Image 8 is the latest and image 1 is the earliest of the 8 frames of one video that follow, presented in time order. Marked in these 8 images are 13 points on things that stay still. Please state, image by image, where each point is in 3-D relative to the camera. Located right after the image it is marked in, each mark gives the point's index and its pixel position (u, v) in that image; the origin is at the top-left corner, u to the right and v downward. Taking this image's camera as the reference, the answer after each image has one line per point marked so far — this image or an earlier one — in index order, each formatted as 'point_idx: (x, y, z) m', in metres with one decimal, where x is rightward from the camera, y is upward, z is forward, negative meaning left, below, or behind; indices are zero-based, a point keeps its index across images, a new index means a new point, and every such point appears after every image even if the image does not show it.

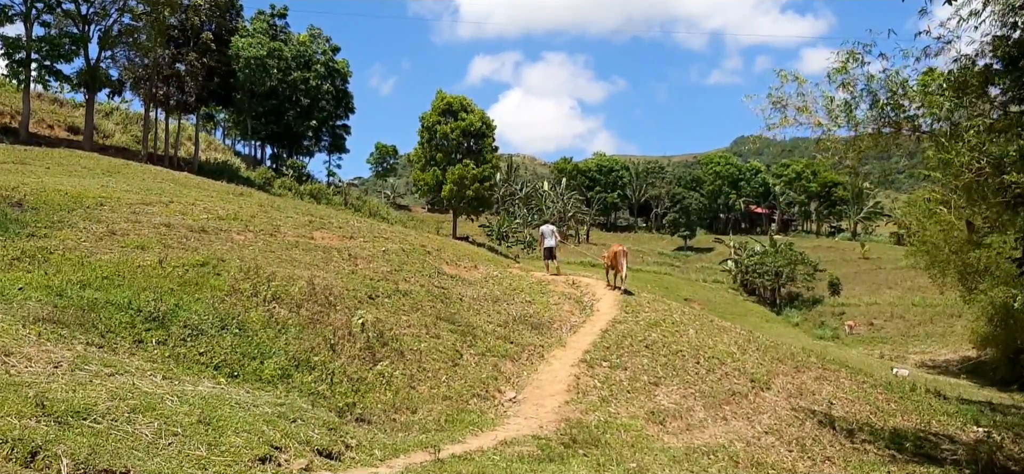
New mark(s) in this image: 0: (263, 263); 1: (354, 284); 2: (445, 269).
0: (-4.2, -0.4, +12.2) m
1: (-2.9, -0.8, +12.9) m
2: (-1.6, -0.8, +17.4) m
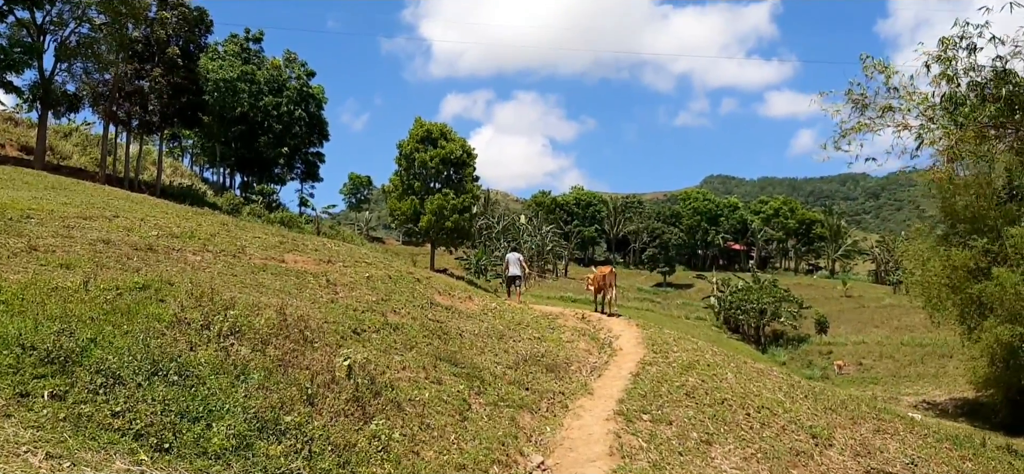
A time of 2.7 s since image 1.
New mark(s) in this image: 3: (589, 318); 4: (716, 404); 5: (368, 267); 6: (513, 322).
0: (-3.9, -0.7, +9.7) m
1: (-2.6, -1.1, +10.4) m
2: (-1.5, -1.3, +15.0) m
3: (+1.7, -1.8, +15.9) m
4: (+3.3, -2.7, +11.5) m
5: (-2.9, -0.6, +15.0) m
6: (0.0, -1.8, +14.8) m
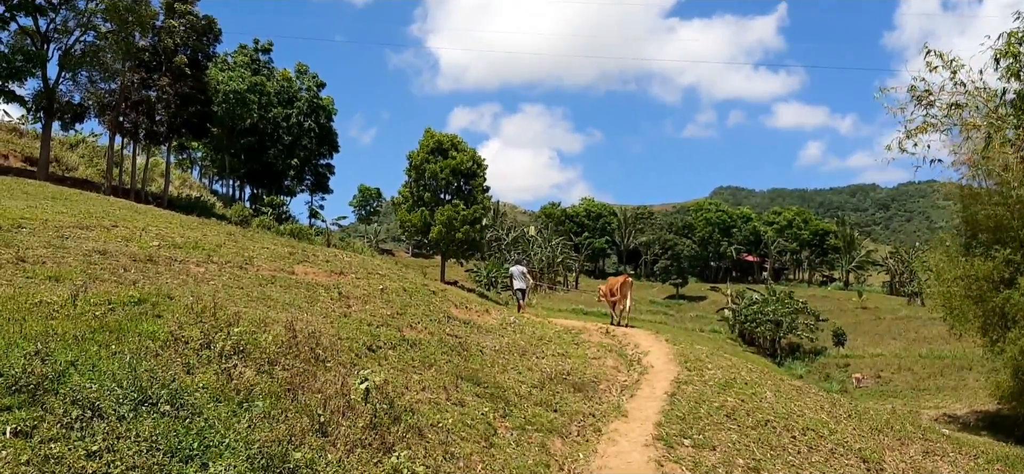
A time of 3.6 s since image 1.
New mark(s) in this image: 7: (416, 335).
0: (-3.6, -0.8, +9.0) m
1: (-2.3, -1.3, +9.6) m
2: (-1.1, -1.5, +14.2) m
3: (+2.2, -2.0, +15.0) m
4: (+3.7, -2.8, +10.6) m
5: (-2.5, -0.8, +14.2) m
6: (+0.4, -1.9, +14.0) m
7: (-1.5, -1.5, +11.1) m
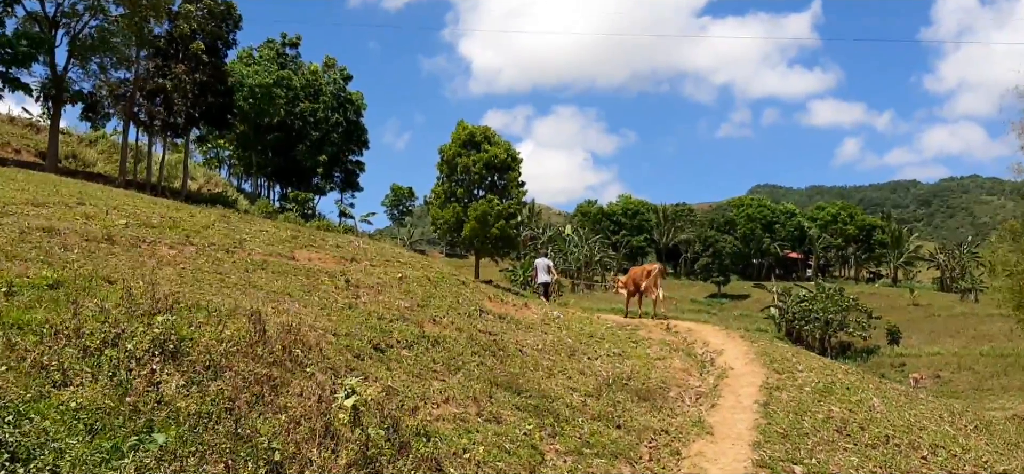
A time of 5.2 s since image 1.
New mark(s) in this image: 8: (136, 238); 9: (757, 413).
0: (-3.1, -0.5, +6.9) m
1: (-1.7, -0.9, +7.5) m
2: (-0.4, -1.2, +12.0) m
3: (+2.9, -1.6, +12.7) m
4: (+4.2, -2.4, +8.2) m
5: (-1.8, -0.5, +12.0) m
6: (+1.2, -1.6, +11.7) m
7: (-0.9, -1.2, +9.0) m
8: (-4.7, 0.0, +9.0) m
9: (+2.8, -2.0, +8.3) m
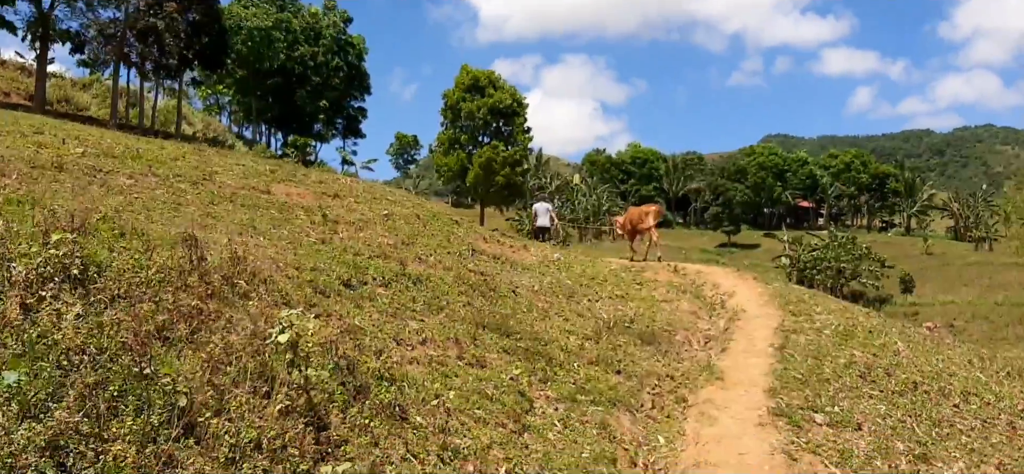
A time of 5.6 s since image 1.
0: (-3.2, +0.2, +6.1) m
1: (-1.9, -0.2, +6.7) m
2: (-0.4, -0.1, +11.2) m
3: (+2.9, -0.5, +11.9) m
4: (+4.1, -1.6, +7.4) m
5: (-1.9, +0.5, +11.2) m
6: (+1.1, -0.6, +11.0) m
7: (-1.0, -0.4, +8.2) m
8: (-4.8, +0.8, +8.2) m
9: (+2.7, -1.3, +7.5) m
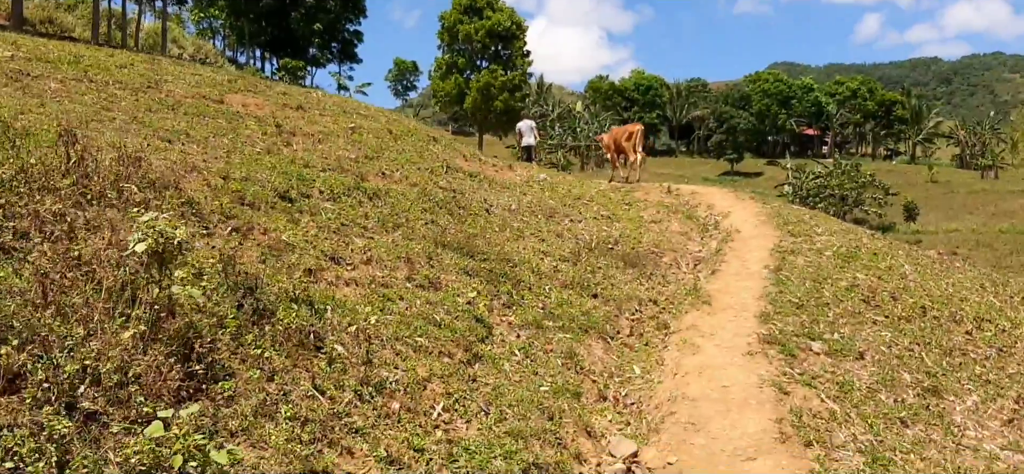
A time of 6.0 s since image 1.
0: (-3.5, +0.9, +5.3) m
1: (-2.2, +0.6, +5.9) m
2: (-0.7, +1.1, +10.4) m
3: (+2.6, +0.7, +11.1) m
4: (+3.8, -0.8, +6.7) m
5: (-2.2, +1.7, +10.4) m
6: (+0.8, +0.6, +10.2) m
7: (-1.3, +0.5, +7.4) m
8: (-5.1, +1.7, +7.3) m
9: (+2.4, -0.4, +6.8) m
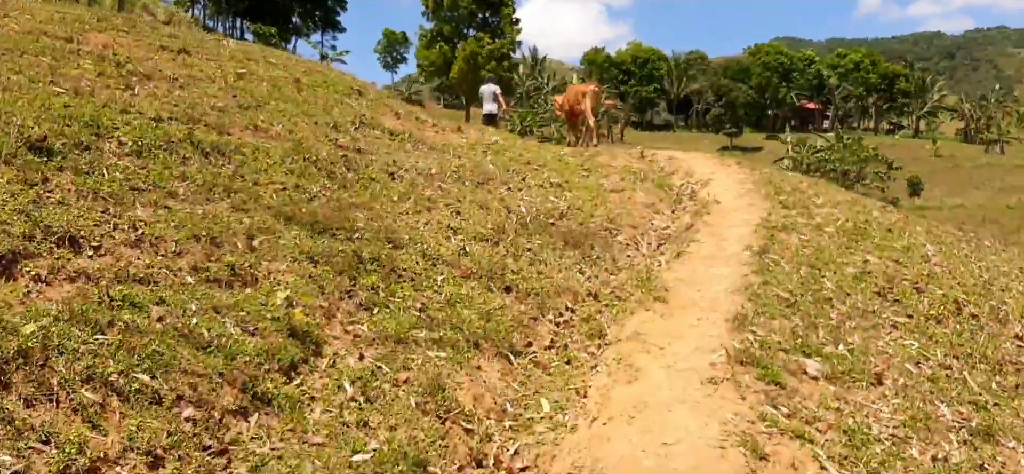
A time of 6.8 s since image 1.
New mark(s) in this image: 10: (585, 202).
0: (-4.3, +1.0, +3.5) m
1: (-2.9, +0.7, +4.1) m
2: (-1.5, +1.4, +8.6) m
3: (+1.8, +1.1, +9.3) m
4: (+3.1, -0.6, +5.0) m
5: (-2.9, +2.0, +8.5) m
6: (+0.1, +0.9, +8.4) m
7: (-2.1, +0.8, +5.6) m
8: (-5.8, +1.9, +5.5) m
9: (+1.7, -0.2, +5.0) m
10: (+0.7, +0.4, +6.8) m
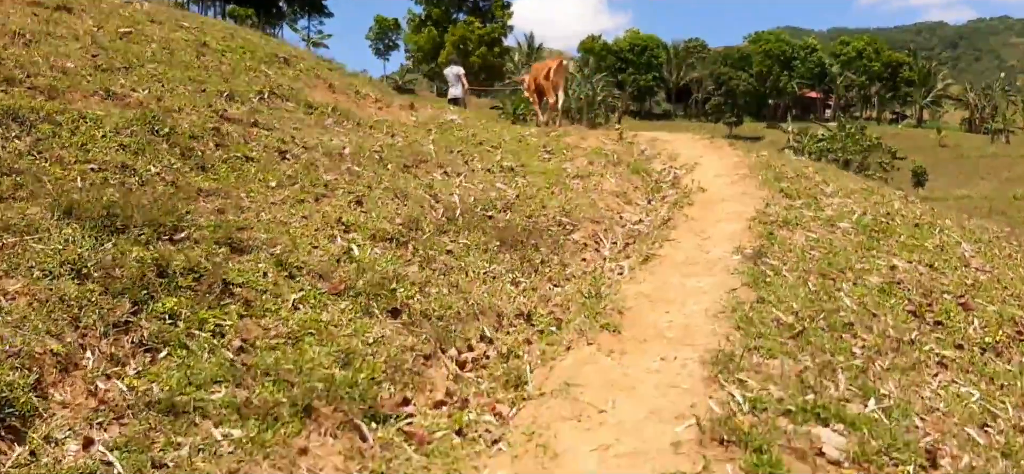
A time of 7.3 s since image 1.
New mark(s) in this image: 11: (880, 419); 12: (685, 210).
0: (-4.8, +1.0, +2.1) m
1: (-3.4, +0.7, +2.8) m
2: (-2.0, +1.4, +7.3) m
3: (+1.3, +1.1, +8.0) m
4: (+2.6, -0.5, +3.7) m
5: (-3.4, +2.1, +7.2) m
6: (-0.4, +1.0, +7.0) m
7: (-2.5, +0.8, +4.3) m
8: (-6.3, +1.9, +4.1) m
9: (+1.2, -0.2, +3.7) m
10: (+0.2, +0.4, +5.5) m
11: (+1.4, -0.7, +2.6) m
12: (+1.2, +0.2, +5.1) m
